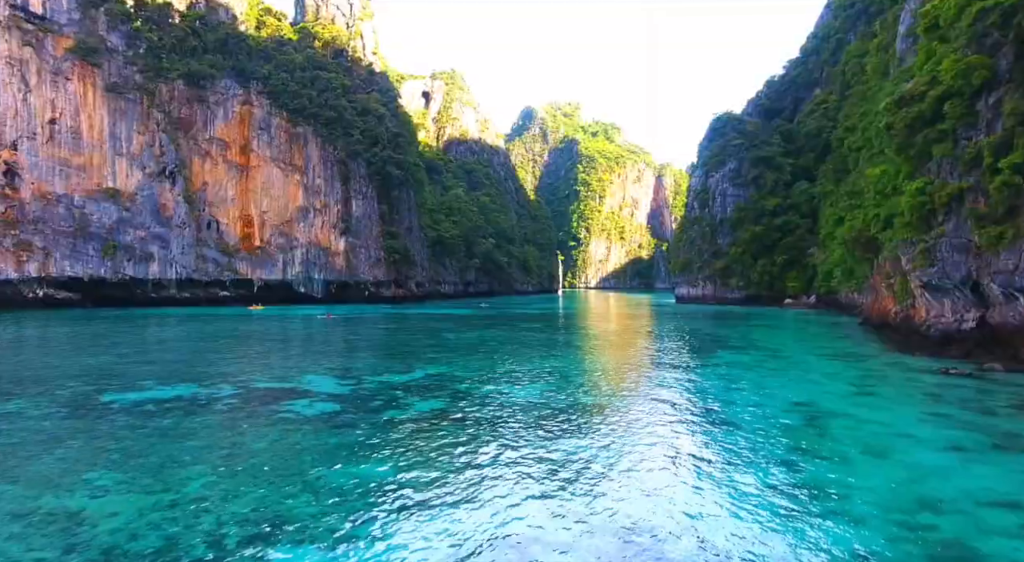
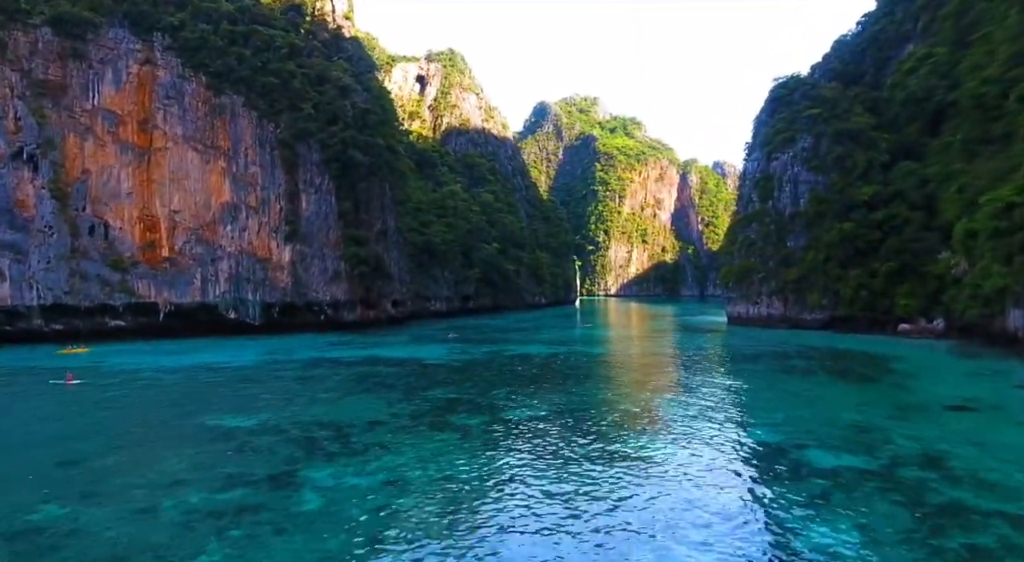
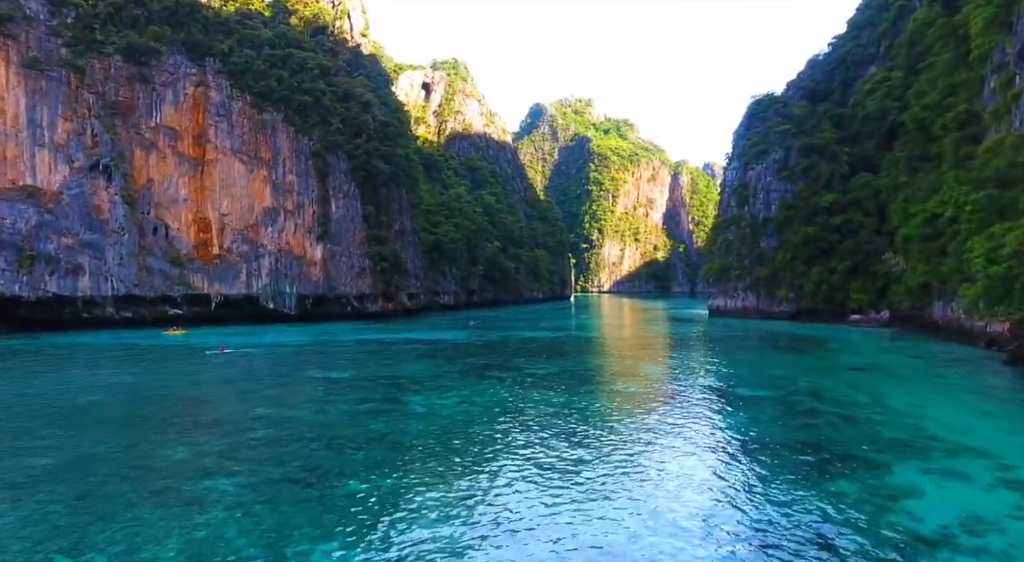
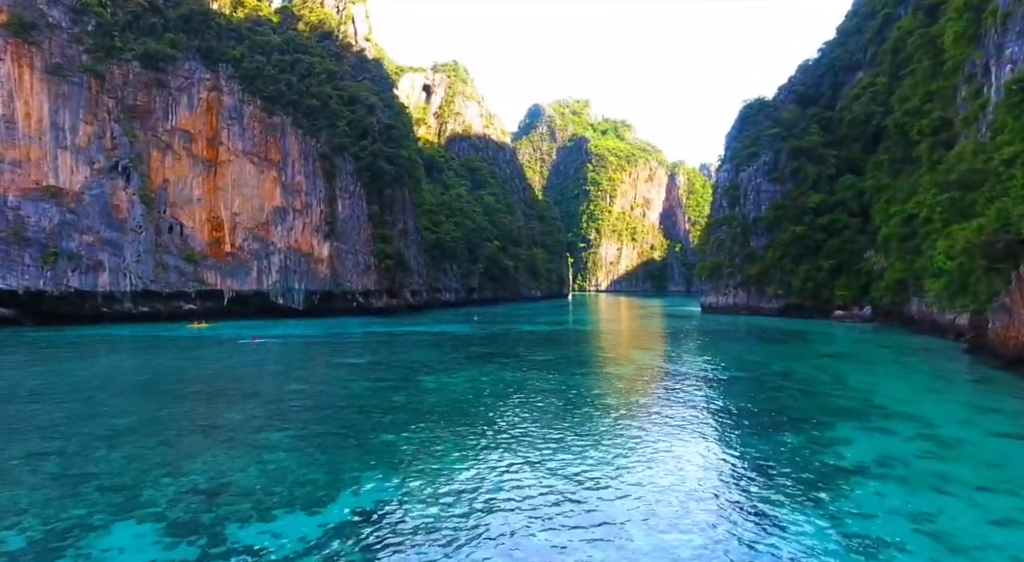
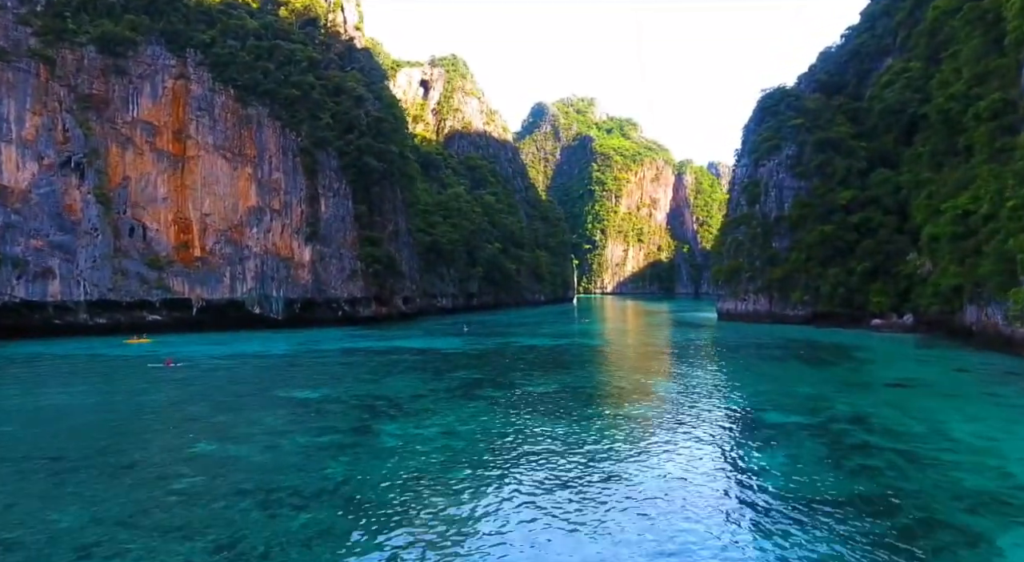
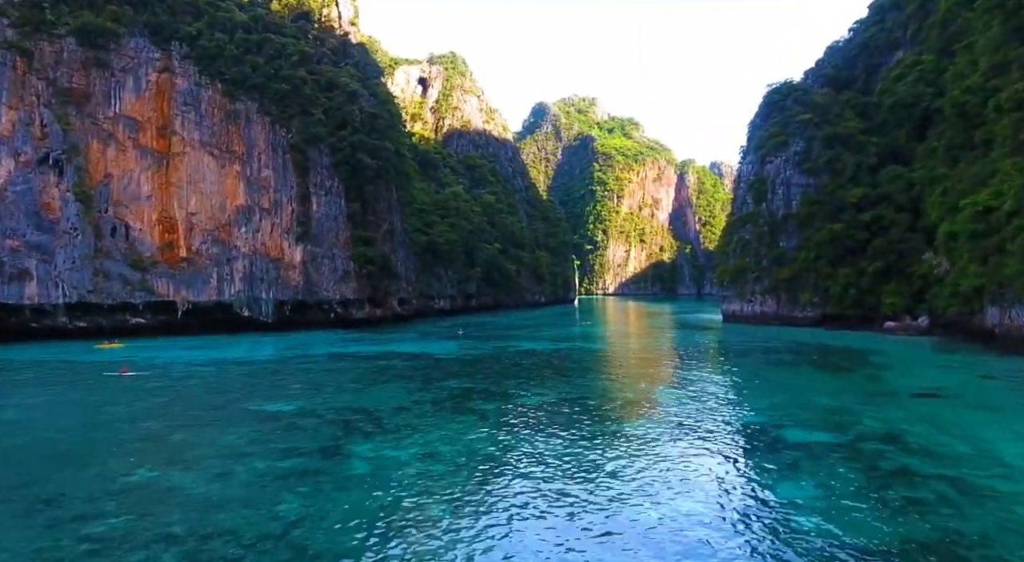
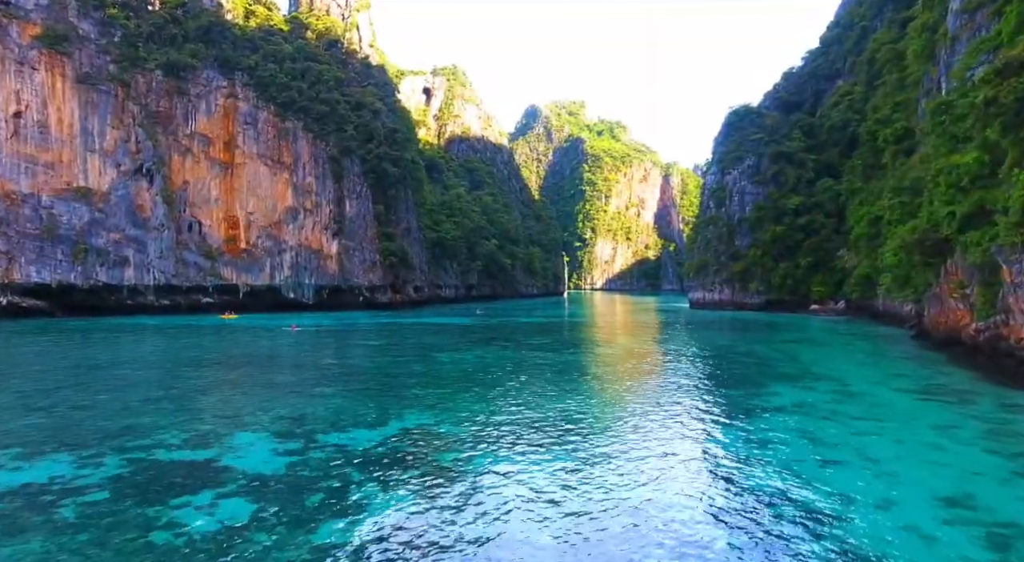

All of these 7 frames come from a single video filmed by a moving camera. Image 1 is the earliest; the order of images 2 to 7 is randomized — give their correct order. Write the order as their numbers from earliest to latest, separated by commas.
7, 4, 3, 5, 6, 2
